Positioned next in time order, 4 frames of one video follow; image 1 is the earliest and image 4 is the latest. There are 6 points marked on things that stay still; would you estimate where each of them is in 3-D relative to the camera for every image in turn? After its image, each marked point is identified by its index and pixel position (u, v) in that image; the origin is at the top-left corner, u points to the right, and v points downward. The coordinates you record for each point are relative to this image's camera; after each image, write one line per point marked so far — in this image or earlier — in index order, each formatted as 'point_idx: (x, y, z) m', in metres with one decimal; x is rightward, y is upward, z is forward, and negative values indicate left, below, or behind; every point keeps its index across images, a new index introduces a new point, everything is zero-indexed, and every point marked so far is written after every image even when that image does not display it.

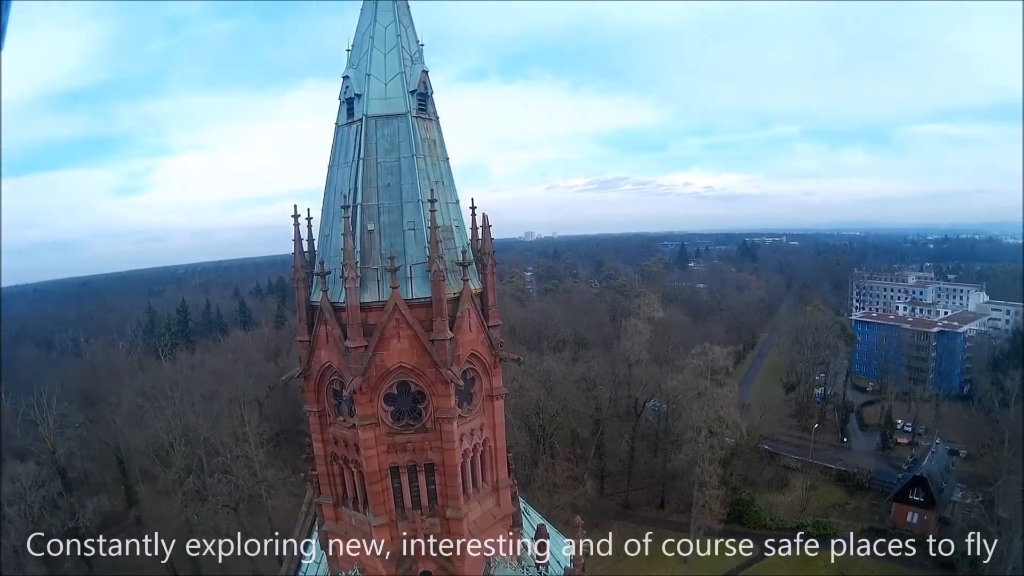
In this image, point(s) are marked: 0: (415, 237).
0: (-1.2, +0.6, +6.7) m
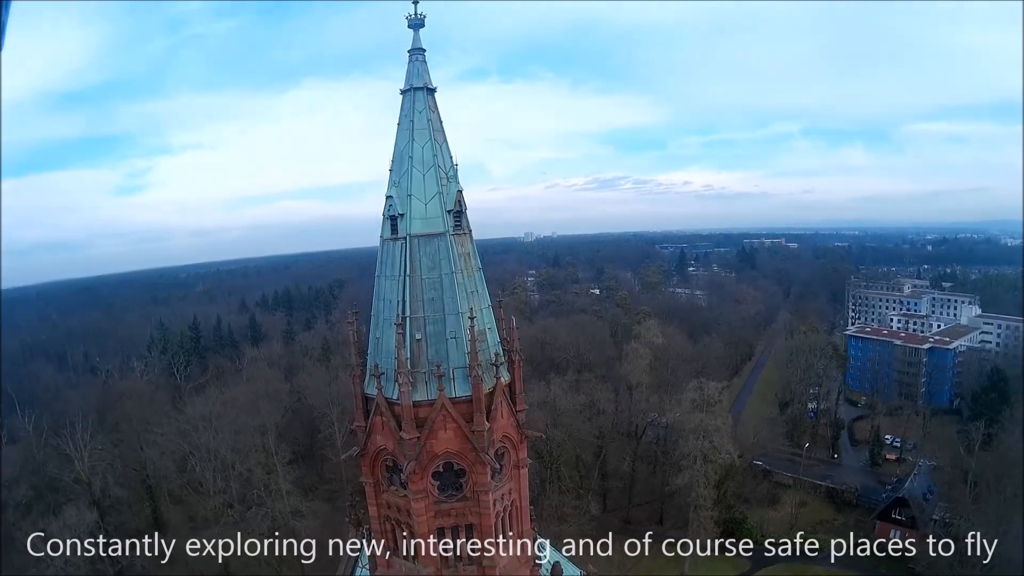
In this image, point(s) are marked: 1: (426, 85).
0: (-0.8, -0.8, +8.2) m
1: (-1.4, +3.3, +8.6) m
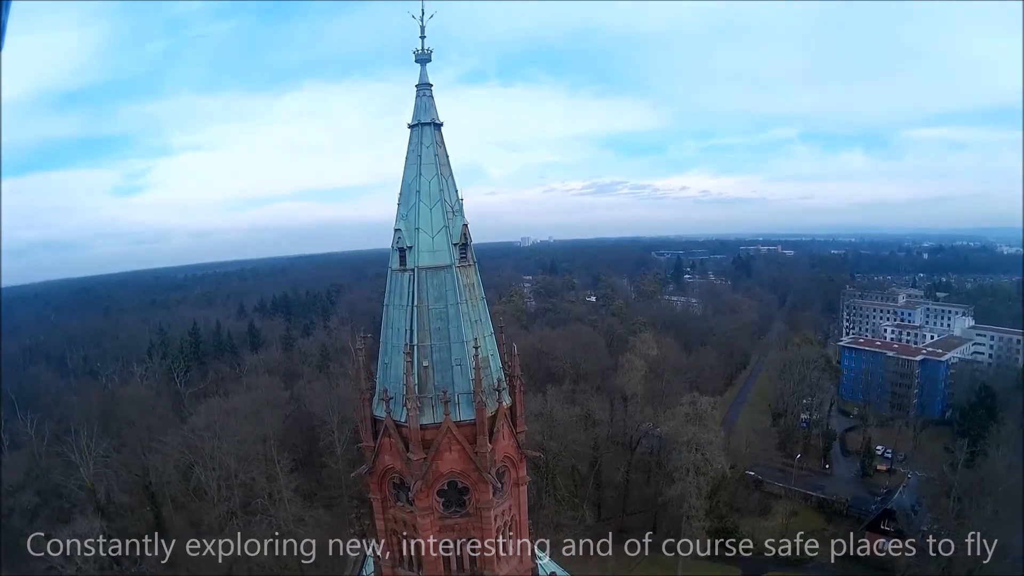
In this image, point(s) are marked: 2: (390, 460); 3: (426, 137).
0: (-0.8, -1.3, +8.7) m
1: (-1.3, +2.9, +9.2) m
2: (-2.0, -2.8, +8.9) m
3: (-1.4, +2.5, +9.1) m
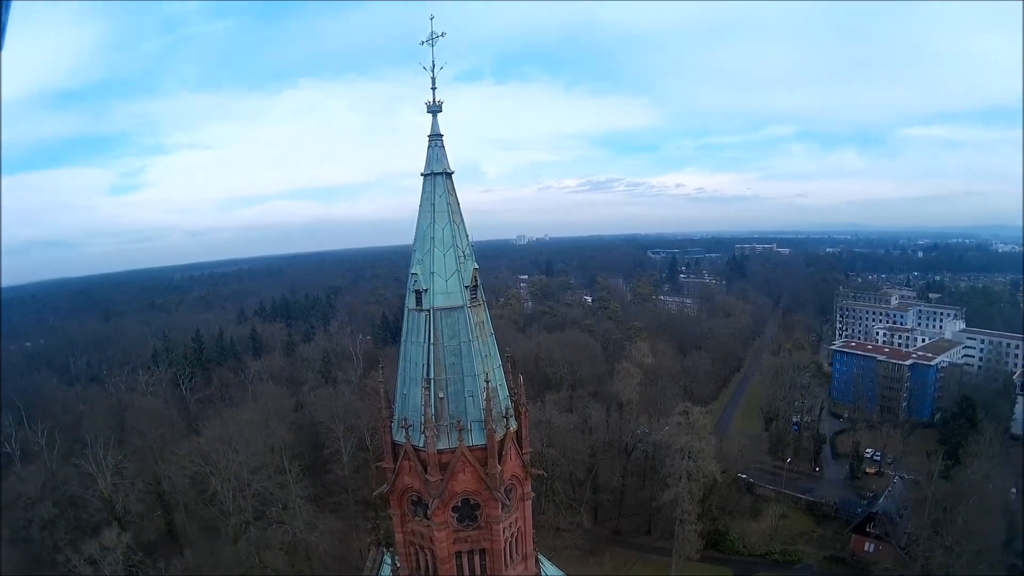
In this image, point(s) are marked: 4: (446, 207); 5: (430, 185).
0: (-0.7, -2.0, +9.7) m
1: (-1.2, +2.2, +10.2) m
2: (-1.9, -3.5, +9.9) m
3: (-1.3, +1.9, +10.1) m
4: (-1.2, +1.5, +10.1) m
5: (-1.5, +1.9, +10.1) m
